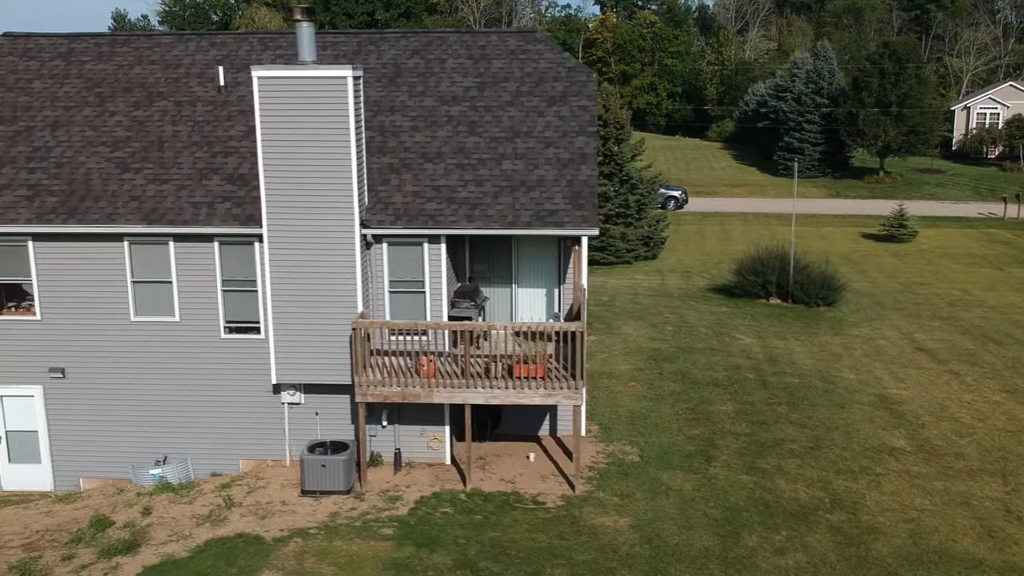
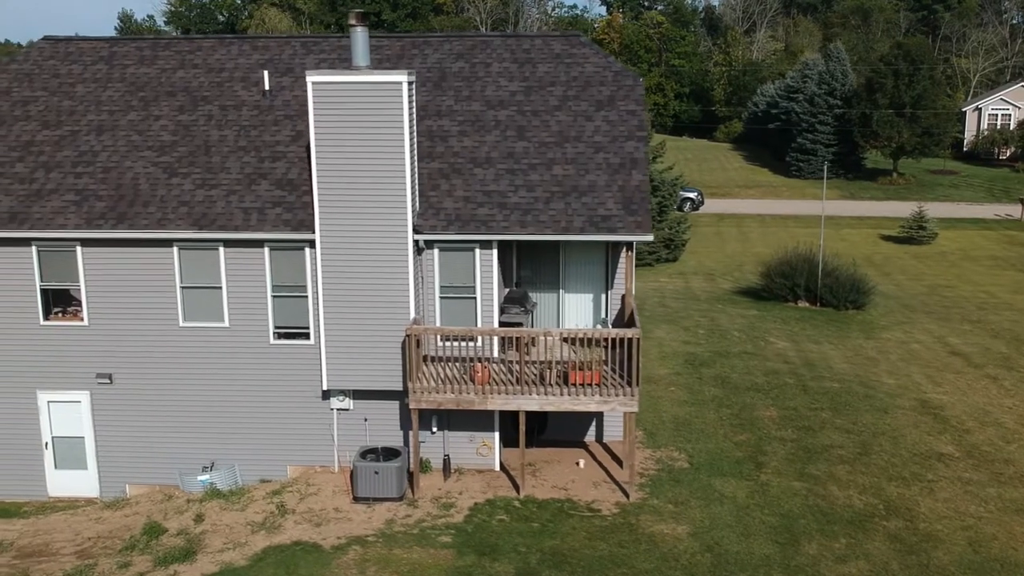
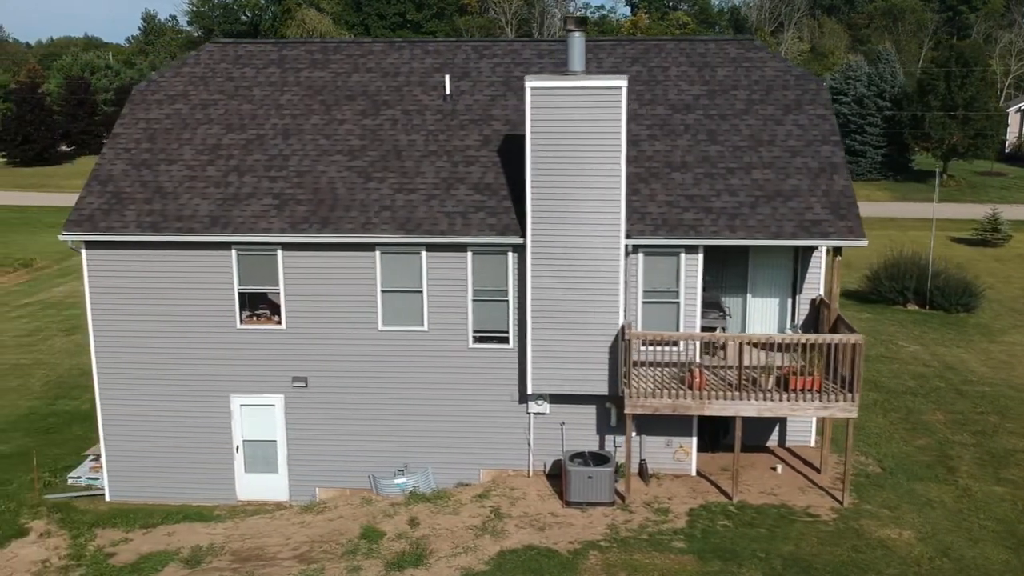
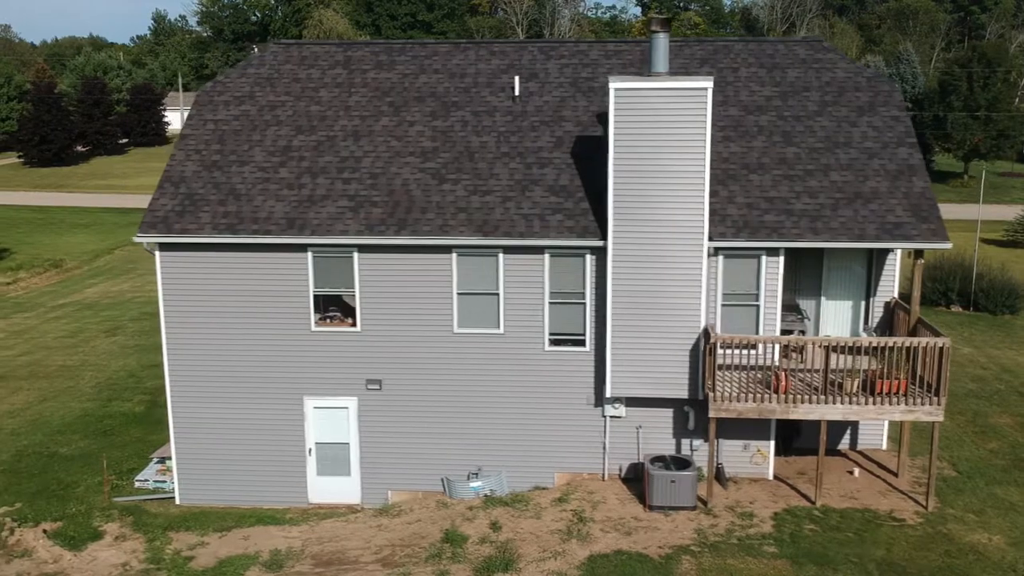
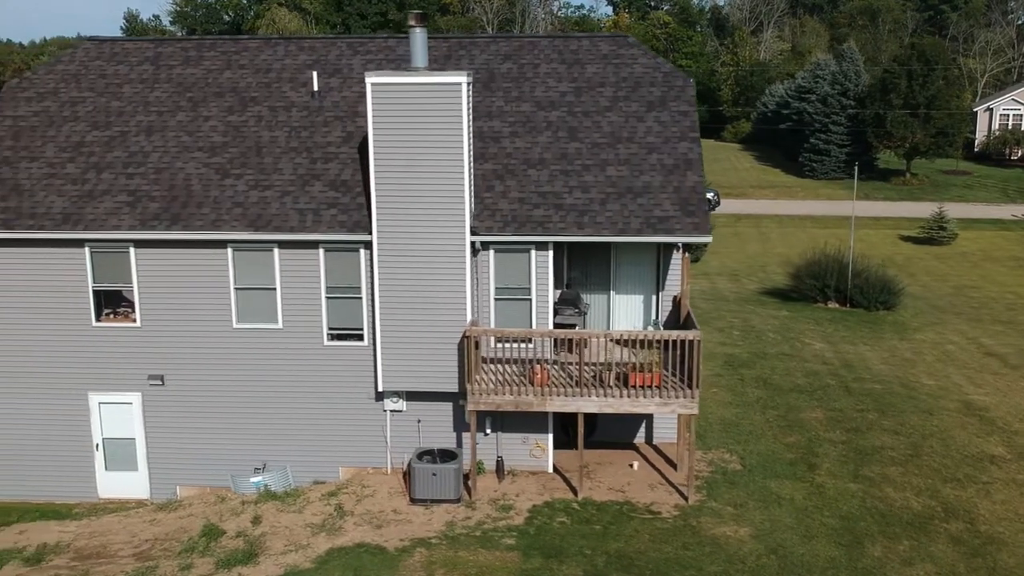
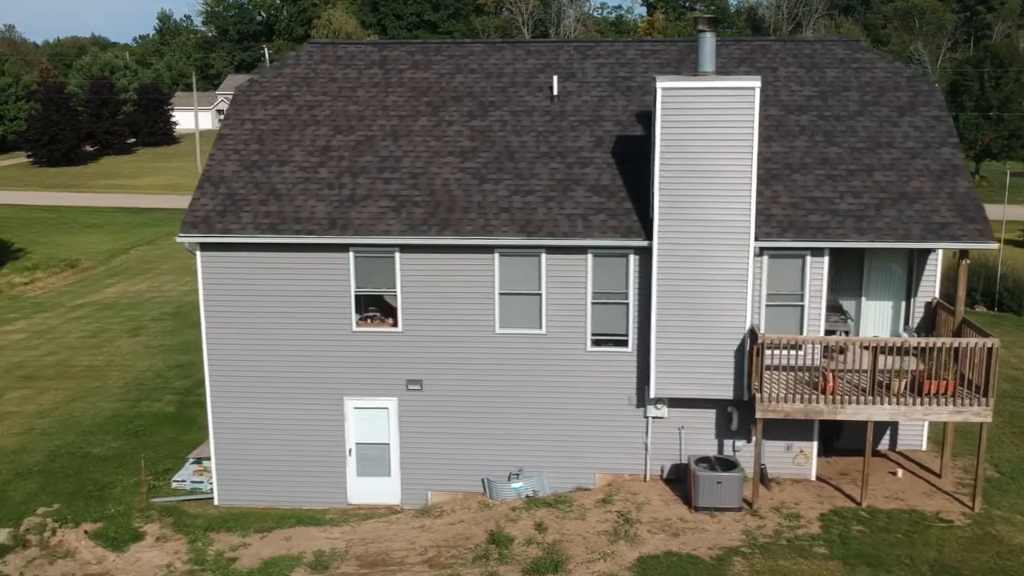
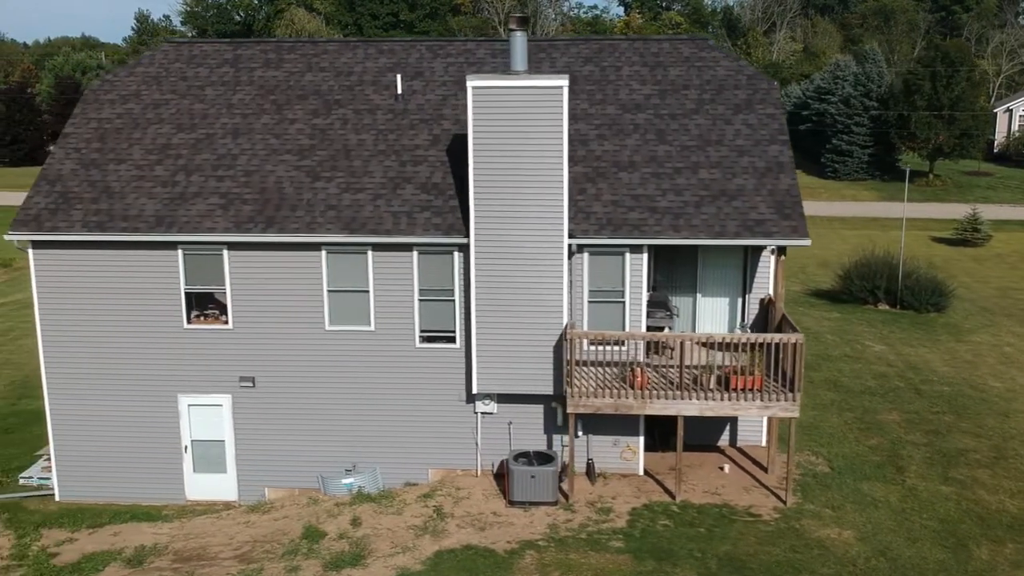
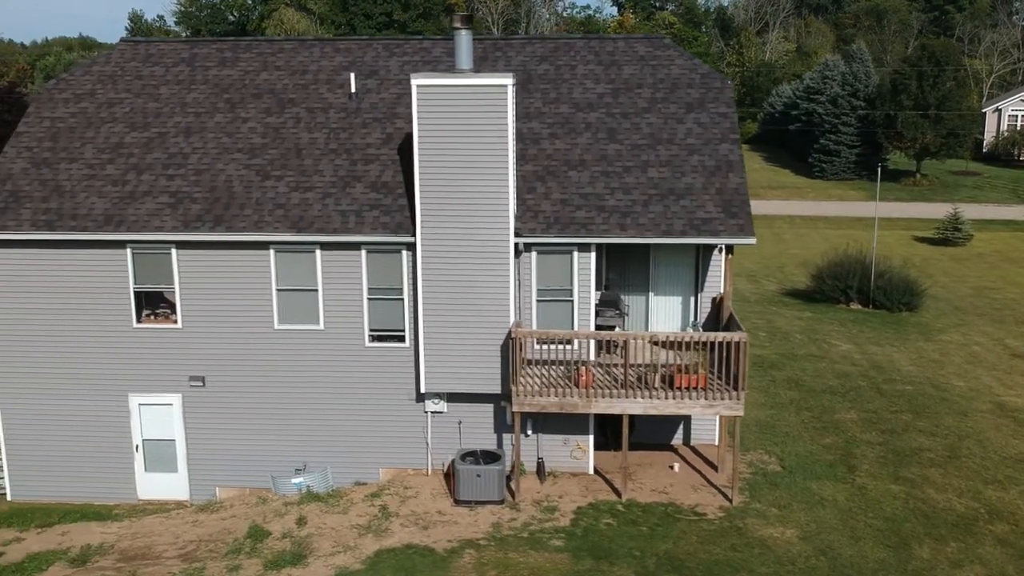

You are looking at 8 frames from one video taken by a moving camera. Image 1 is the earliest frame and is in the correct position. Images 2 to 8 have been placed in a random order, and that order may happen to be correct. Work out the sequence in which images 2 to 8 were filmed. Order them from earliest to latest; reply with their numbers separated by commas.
2, 5, 8, 7, 3, 4, 6
